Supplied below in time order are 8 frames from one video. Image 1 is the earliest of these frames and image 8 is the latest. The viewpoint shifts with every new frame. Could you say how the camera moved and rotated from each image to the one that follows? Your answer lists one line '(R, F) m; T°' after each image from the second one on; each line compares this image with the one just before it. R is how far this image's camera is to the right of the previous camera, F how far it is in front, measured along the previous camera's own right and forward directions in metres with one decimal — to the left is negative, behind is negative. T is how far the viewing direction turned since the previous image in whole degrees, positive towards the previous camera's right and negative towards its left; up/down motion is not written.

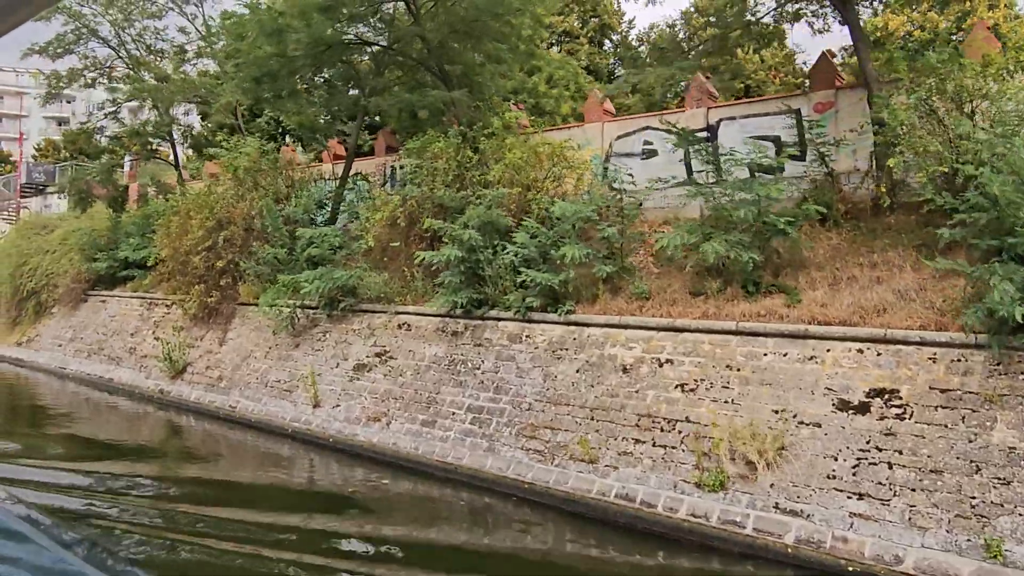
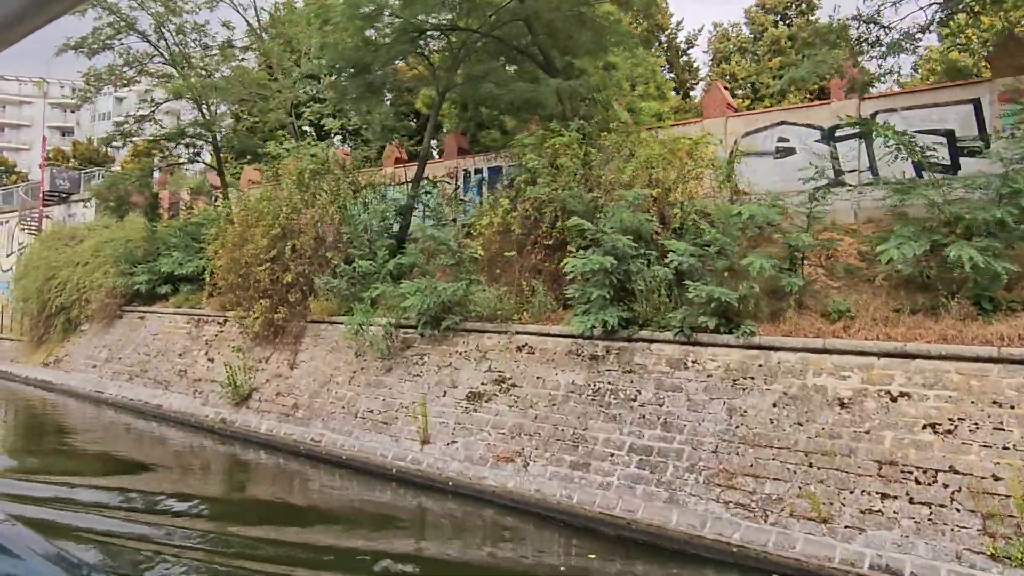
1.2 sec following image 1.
(-2.0, +1.6) m; 0°
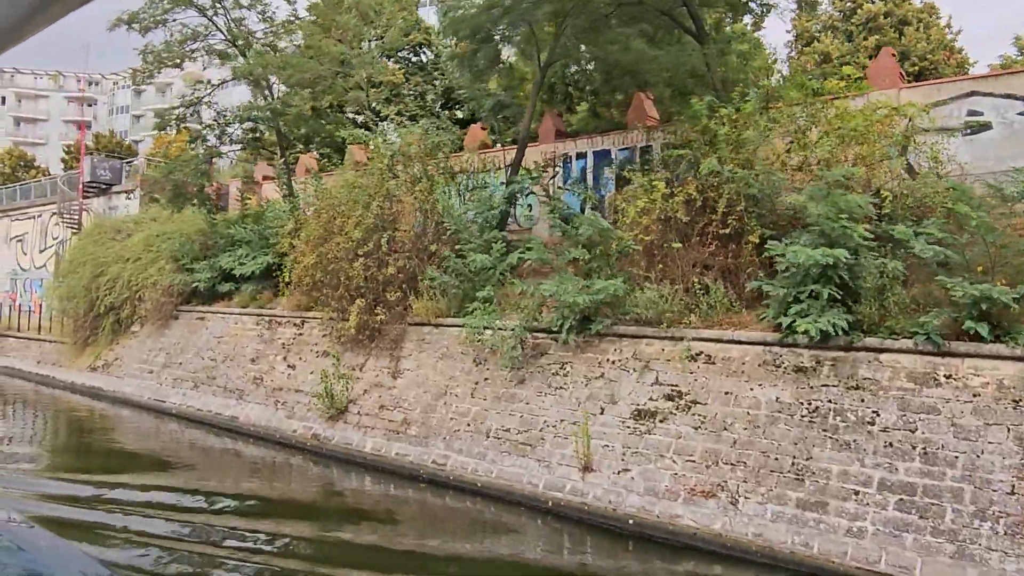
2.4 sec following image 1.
(-2.0, +1.6) m; 0°
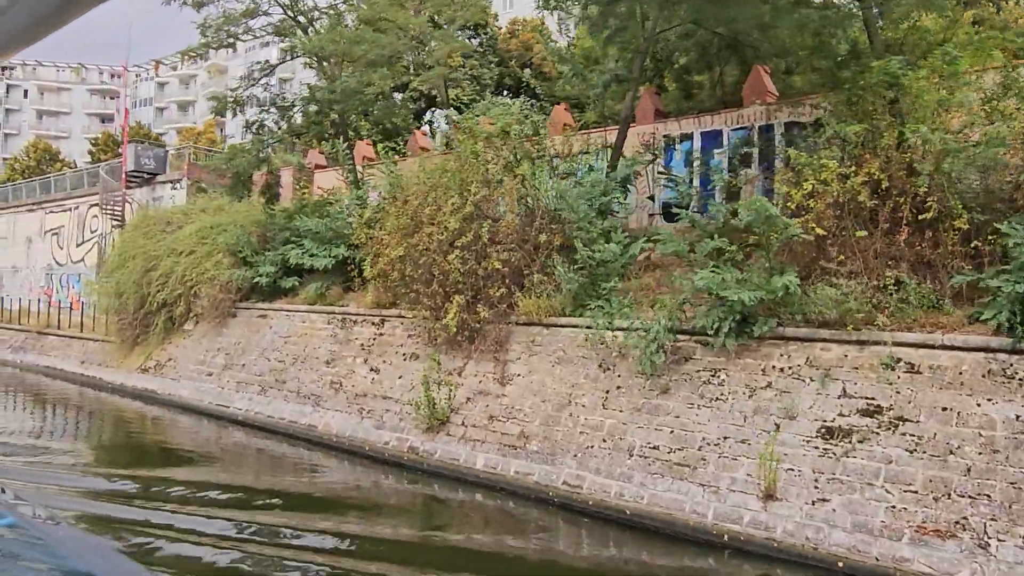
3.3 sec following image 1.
(-1.5, +1.3) m; -1°
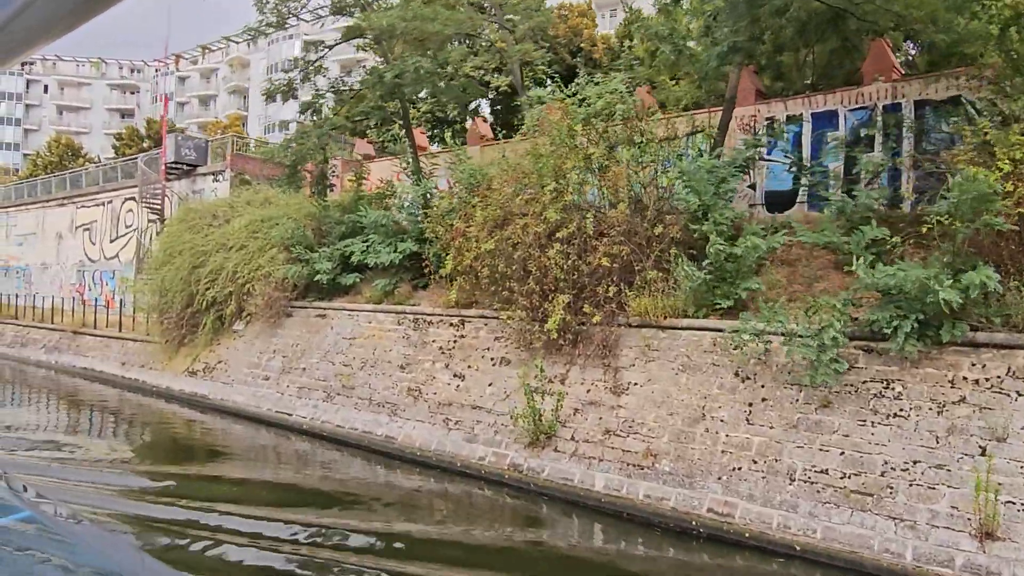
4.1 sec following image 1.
(-1.3, +1.1) m; -1°
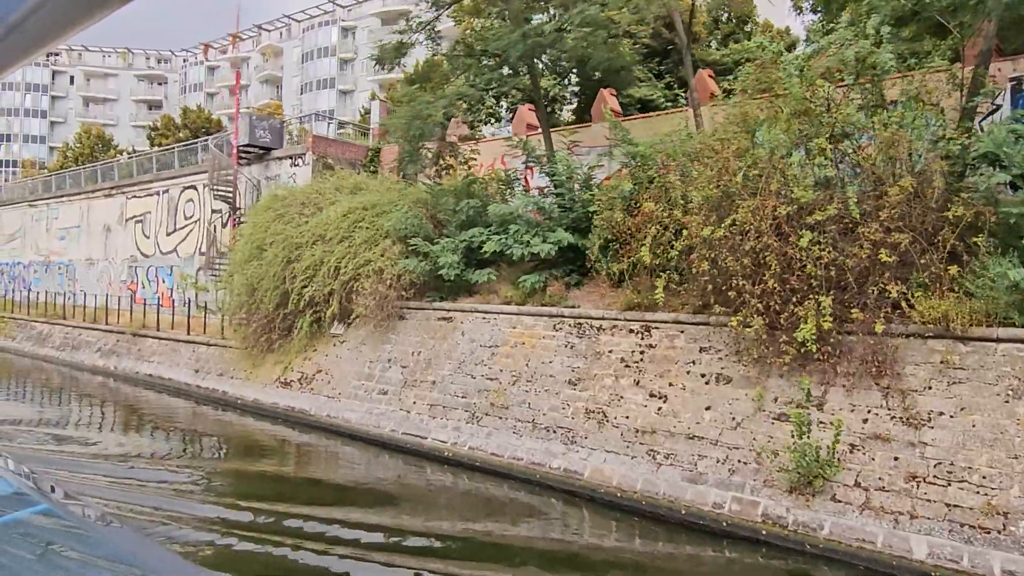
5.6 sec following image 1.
(-2.4, +2.1) m; -1°
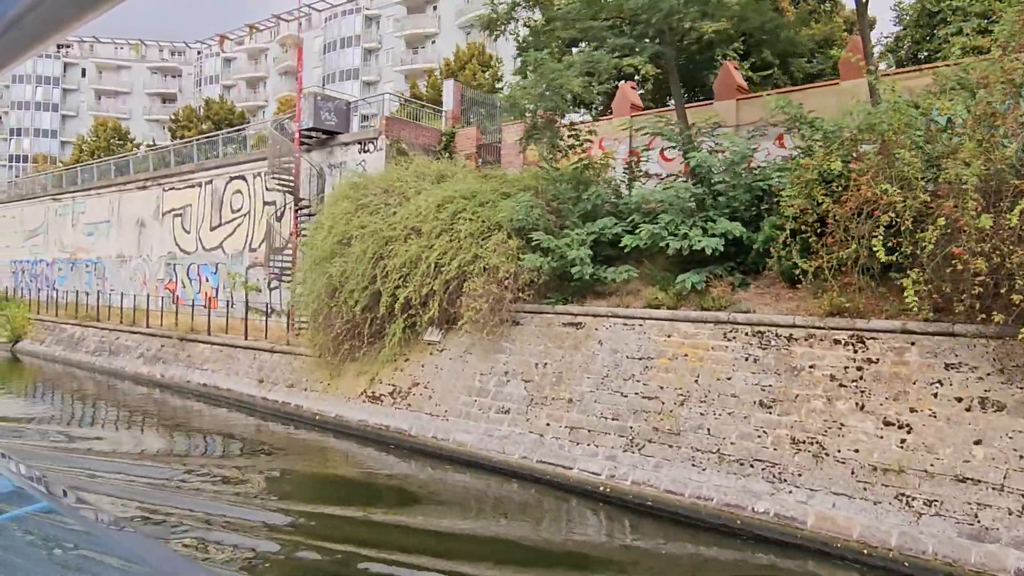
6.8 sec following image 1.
(-1.9, +1.8) m; 0°
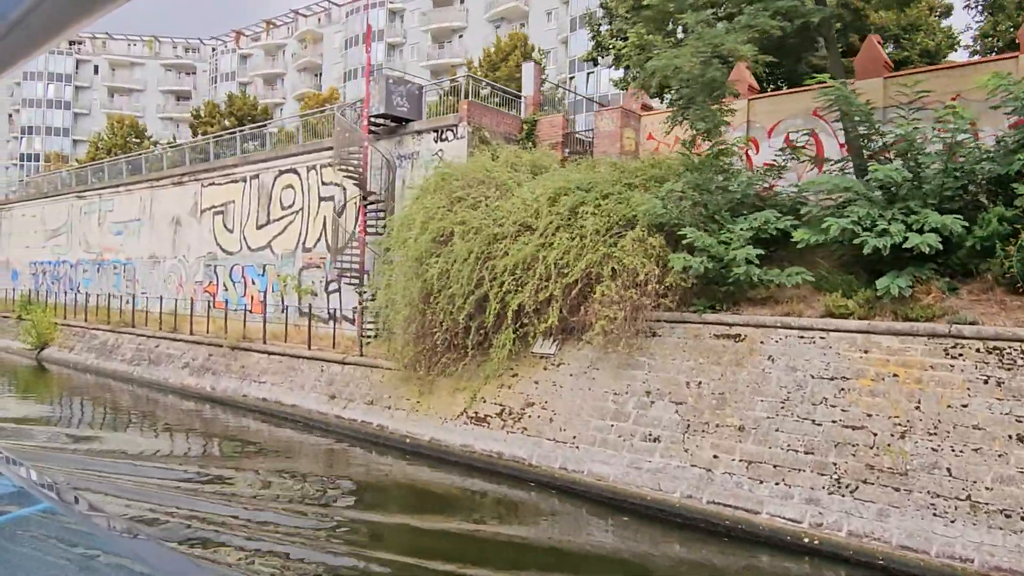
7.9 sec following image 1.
(-1.7, +1.6) m; 0°
